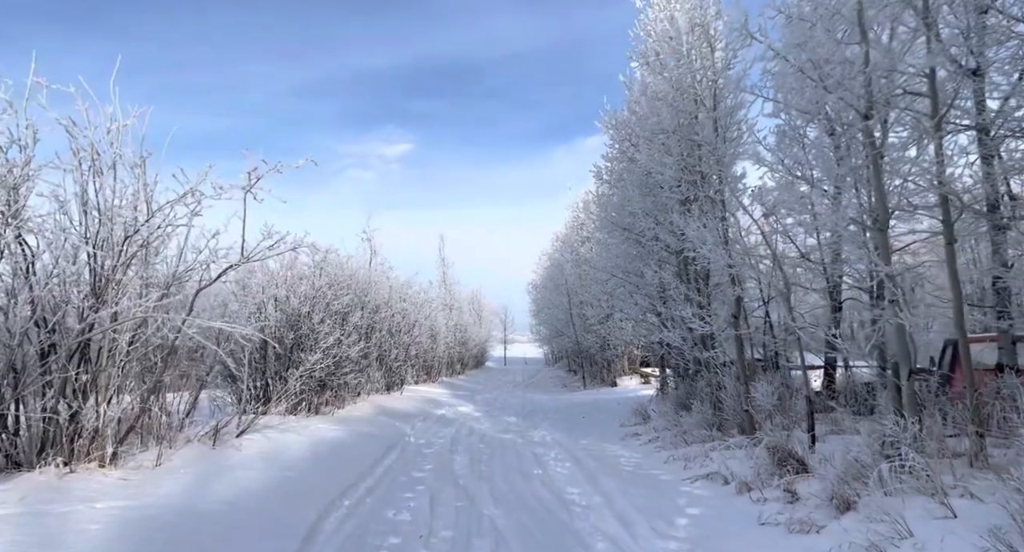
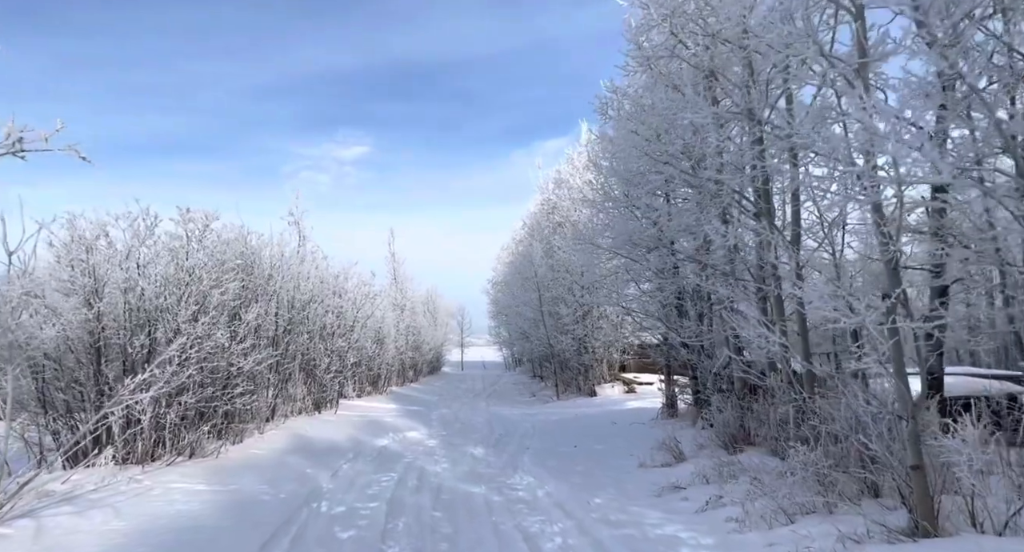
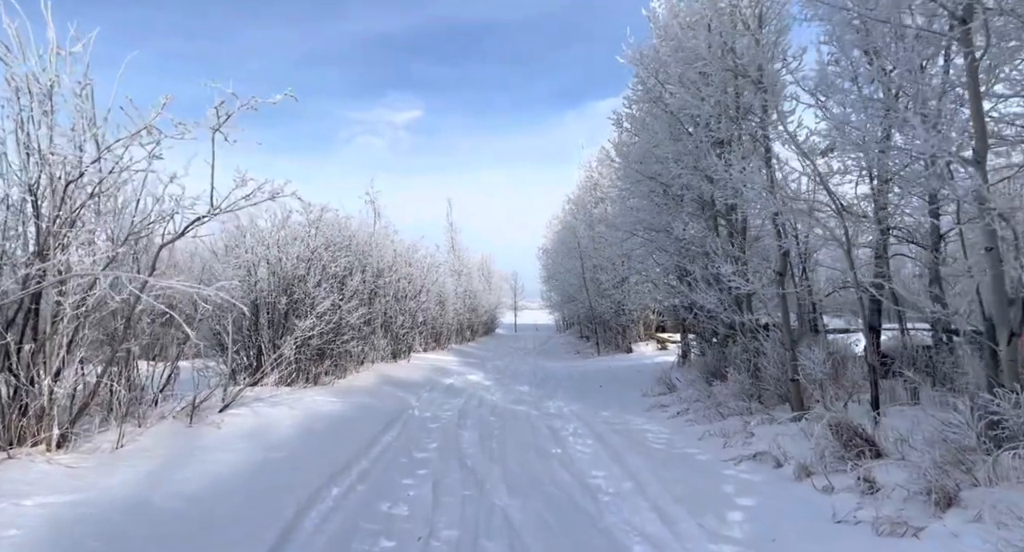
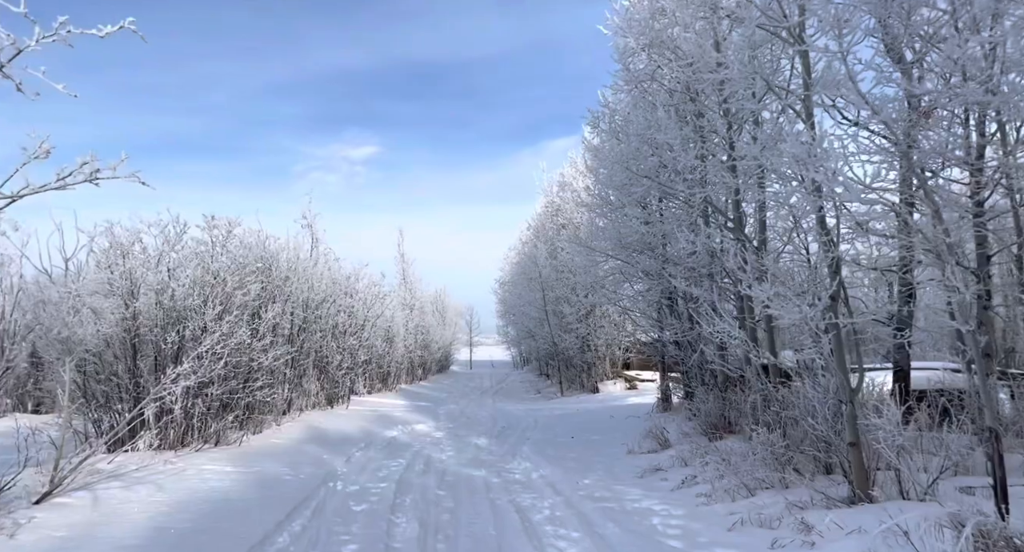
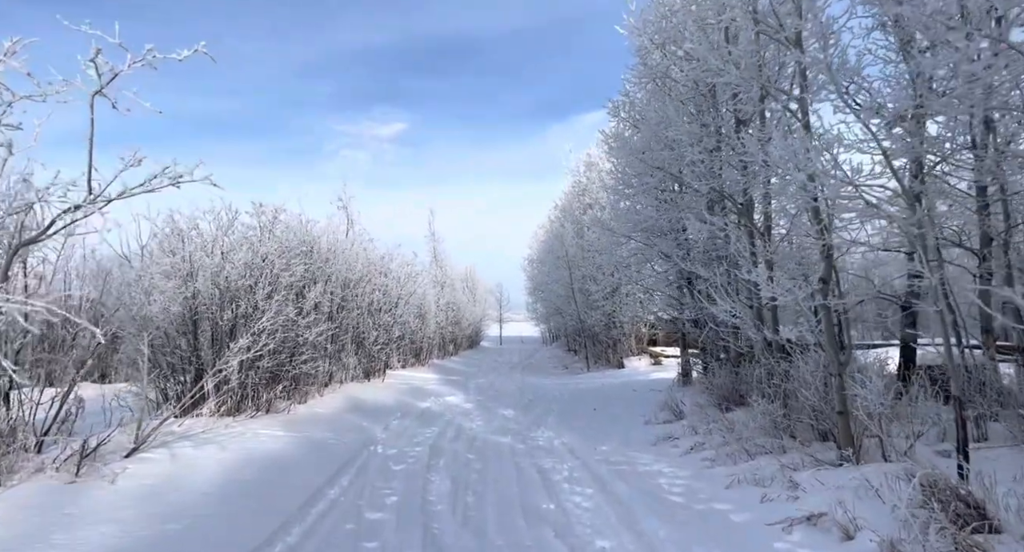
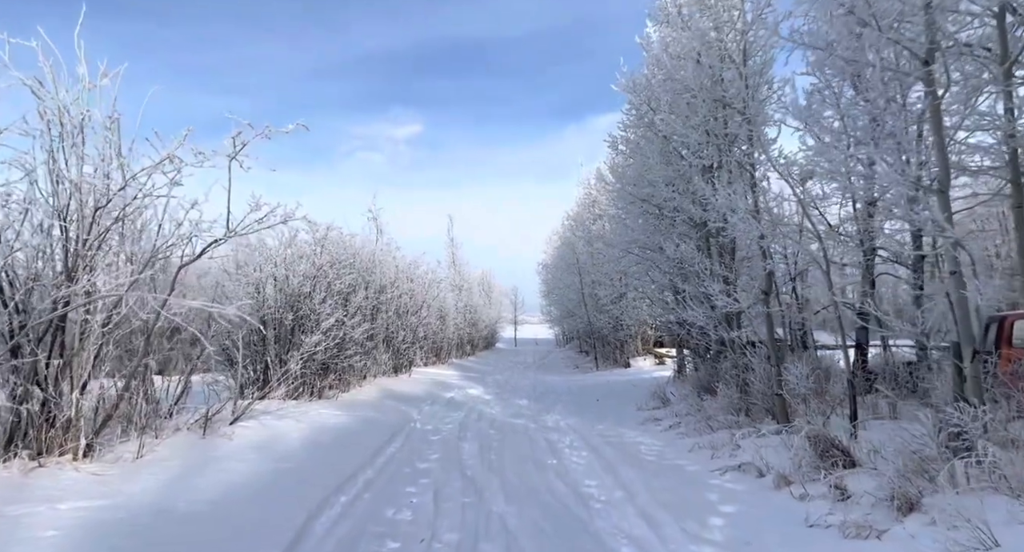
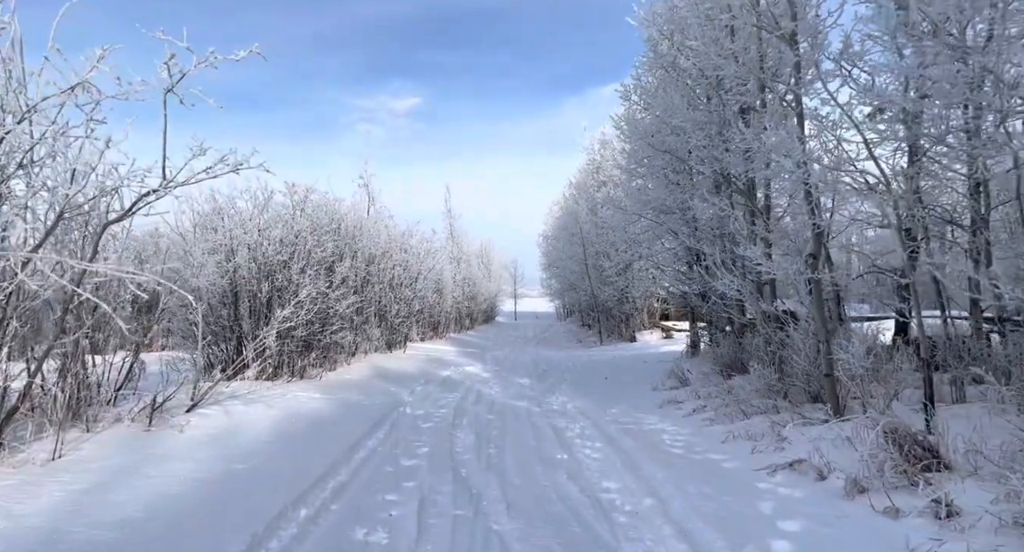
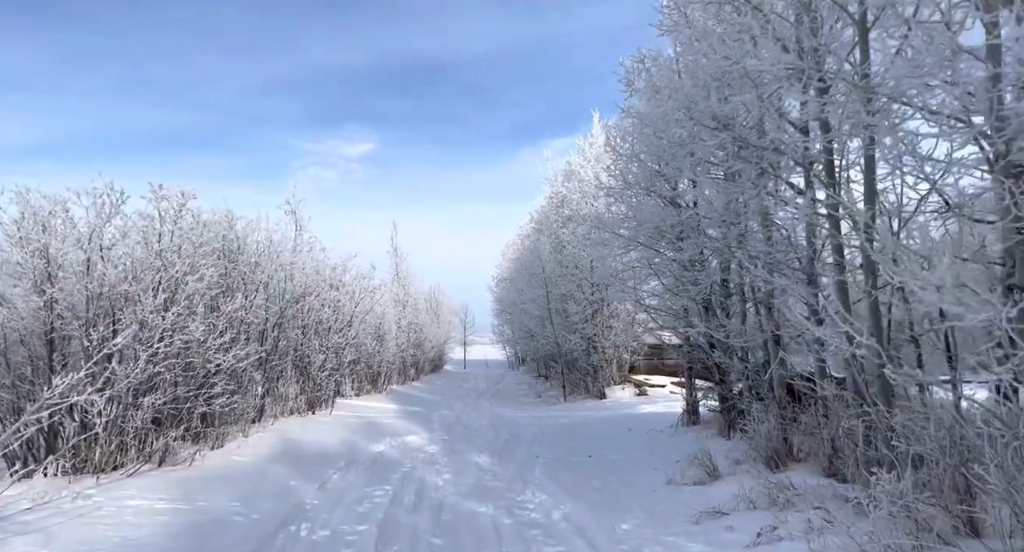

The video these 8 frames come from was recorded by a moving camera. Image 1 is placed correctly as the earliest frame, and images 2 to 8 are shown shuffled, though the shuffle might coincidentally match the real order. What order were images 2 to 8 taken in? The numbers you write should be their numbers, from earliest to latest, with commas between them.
6, 3, 7, 5, 4, 2, 8
